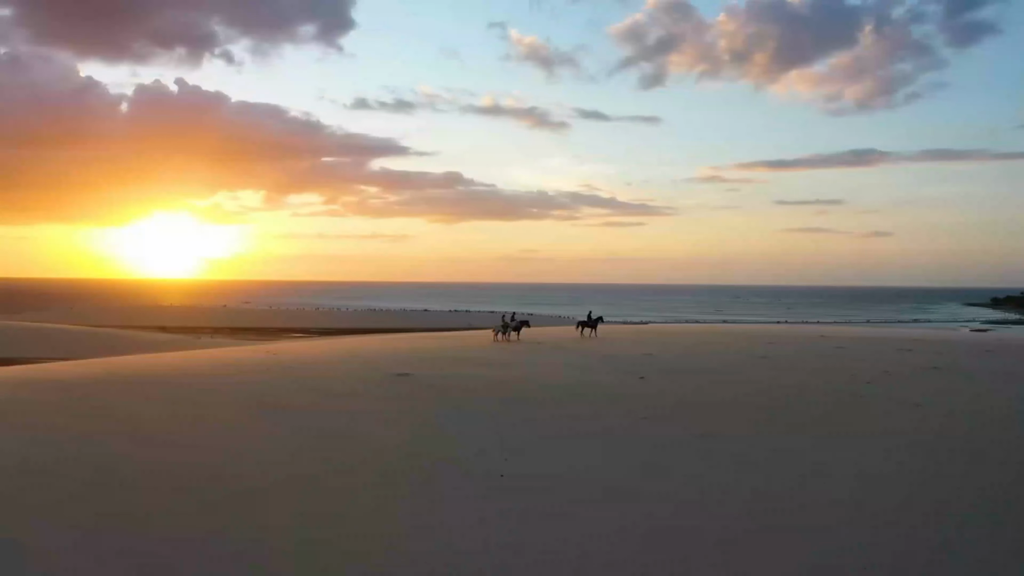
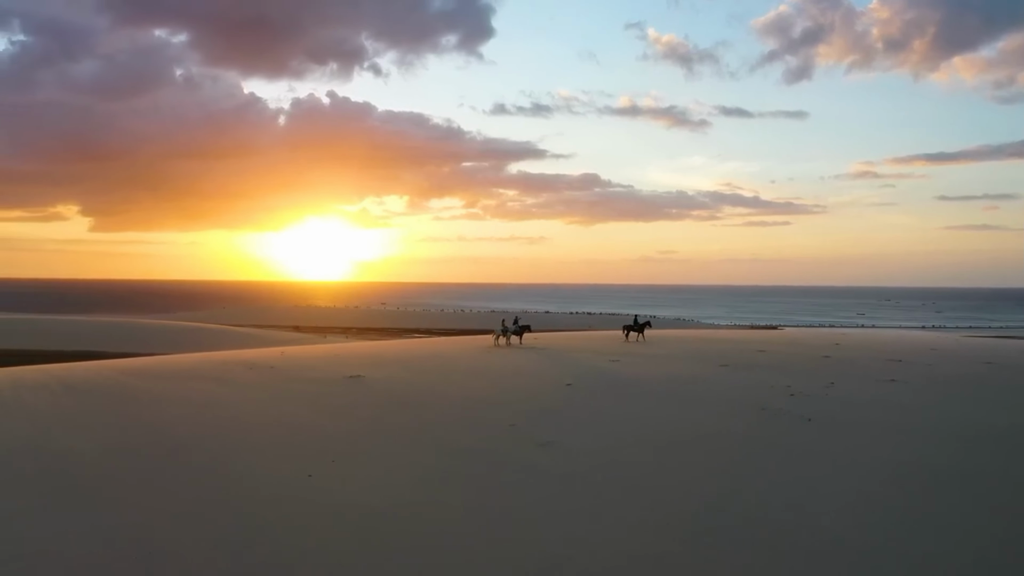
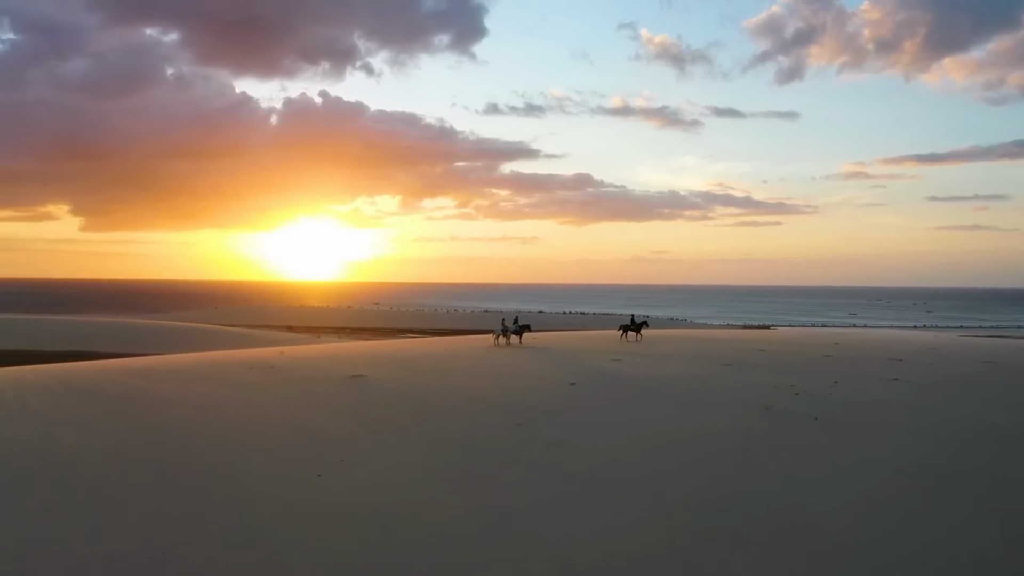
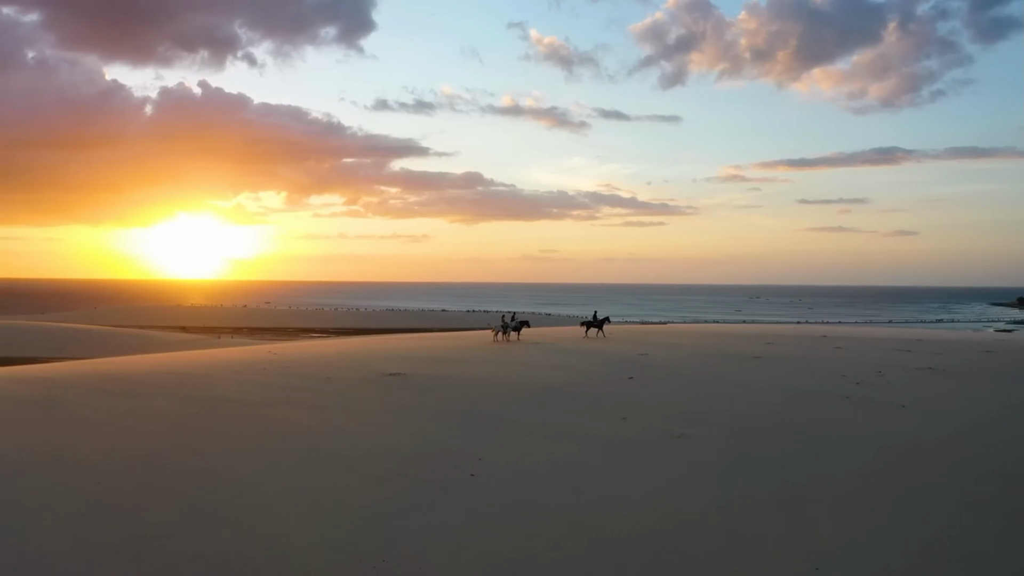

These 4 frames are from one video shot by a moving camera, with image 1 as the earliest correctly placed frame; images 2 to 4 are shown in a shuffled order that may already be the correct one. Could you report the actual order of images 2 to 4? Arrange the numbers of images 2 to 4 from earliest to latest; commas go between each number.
4, 3, 2
